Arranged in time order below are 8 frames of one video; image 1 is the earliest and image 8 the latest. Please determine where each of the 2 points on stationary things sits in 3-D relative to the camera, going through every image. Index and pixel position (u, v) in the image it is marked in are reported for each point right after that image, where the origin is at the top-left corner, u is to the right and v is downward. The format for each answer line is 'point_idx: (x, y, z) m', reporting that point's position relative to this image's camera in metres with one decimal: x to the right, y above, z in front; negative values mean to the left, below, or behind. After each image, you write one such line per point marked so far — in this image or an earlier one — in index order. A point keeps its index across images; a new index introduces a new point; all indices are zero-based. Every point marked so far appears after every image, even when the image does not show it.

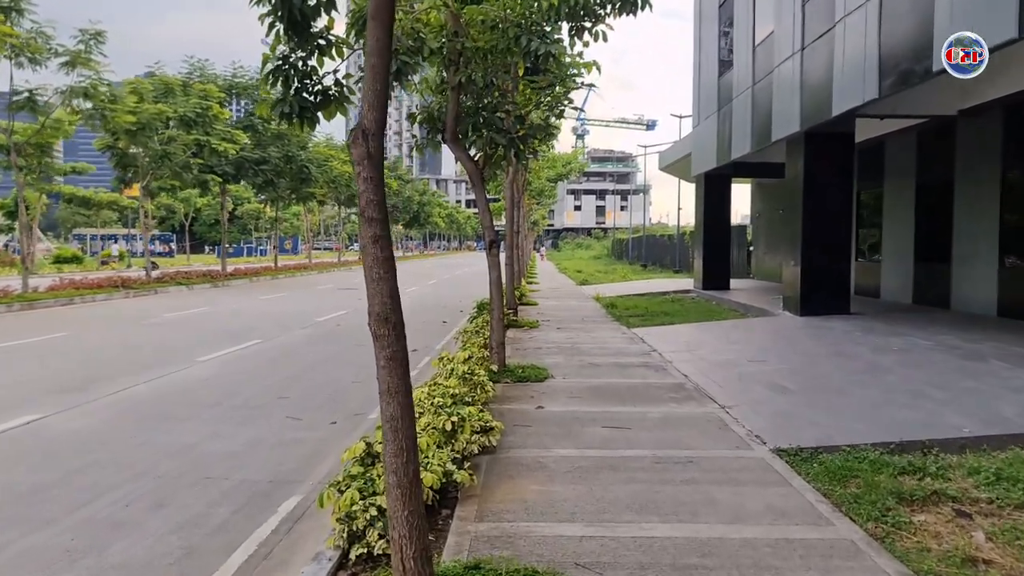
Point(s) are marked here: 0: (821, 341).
0: (+3.8, -0.7, +11.6) m
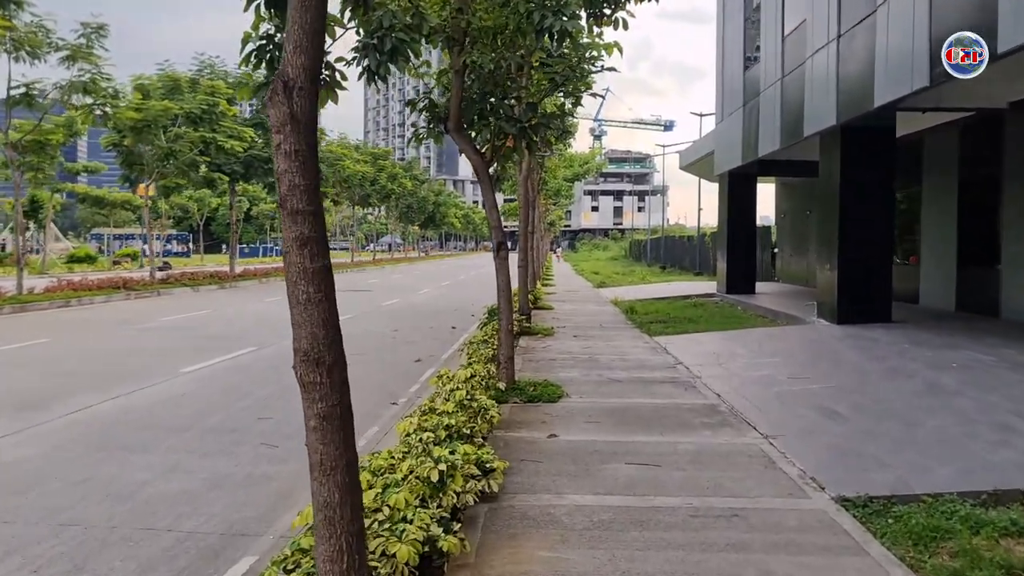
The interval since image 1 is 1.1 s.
0: (+4.0, -0.8, +10.5) m
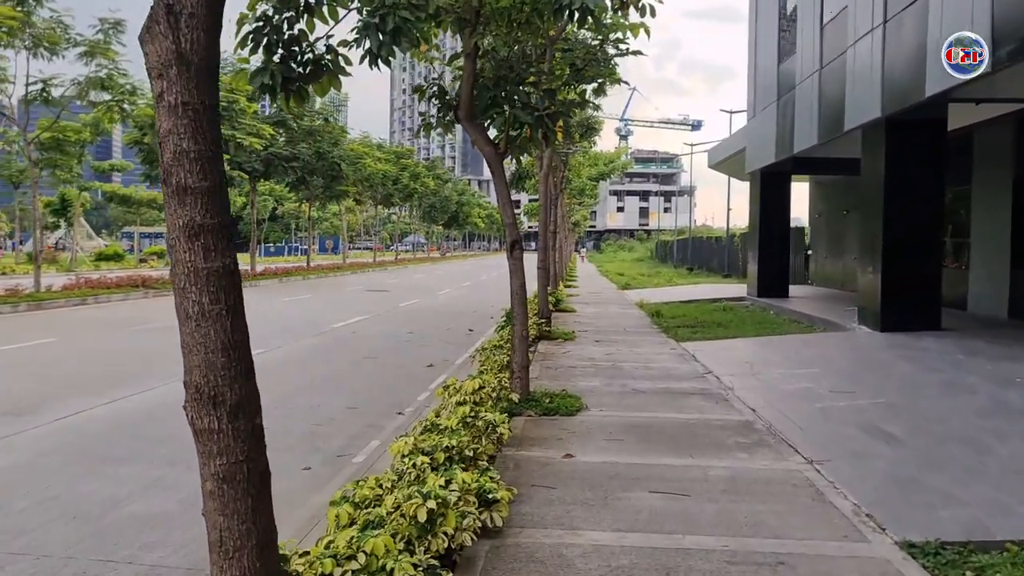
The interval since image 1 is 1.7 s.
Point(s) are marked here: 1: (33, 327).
0: (+4.1, -0.8, +9.8) m
1: (-7.2, -0.6, +14.1) m
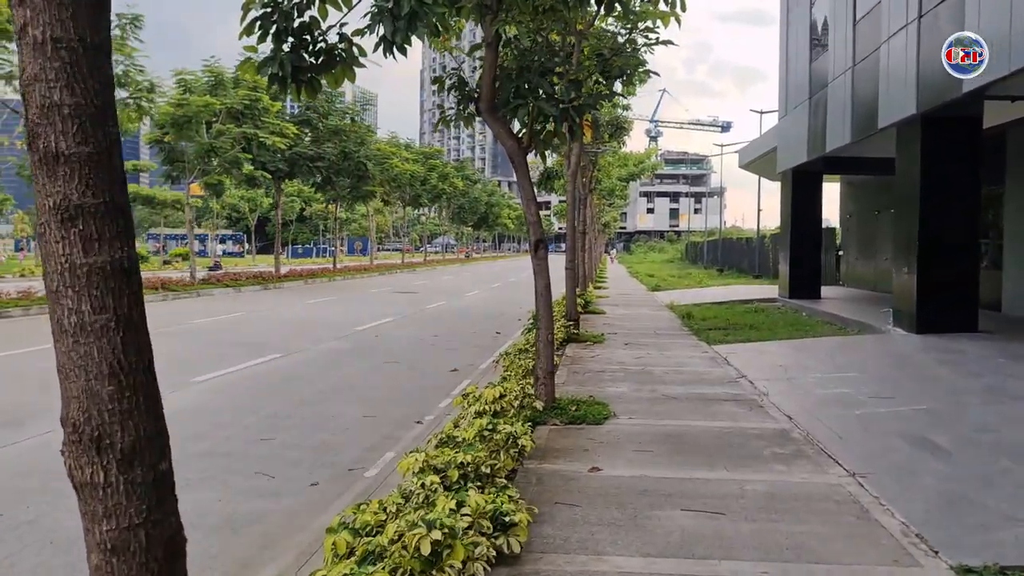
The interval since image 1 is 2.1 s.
0: (+4.4, -0.8, +9.2) m
1: (-6.8, -0.6, +13.9) m
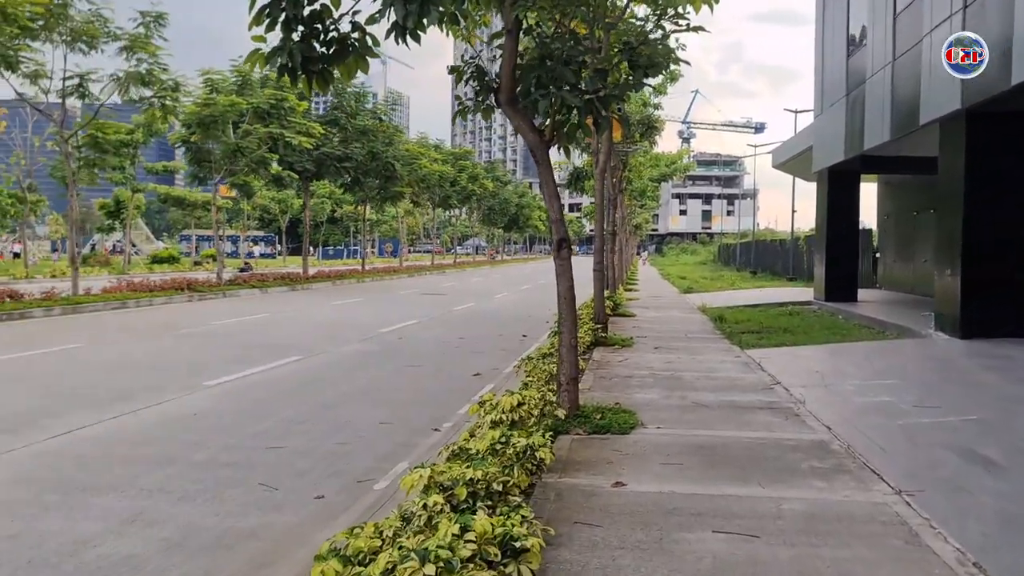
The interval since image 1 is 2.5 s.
0: (+4.6, -0.9, +8.7) m
1: (-6.4, -0.6, +13.8) m
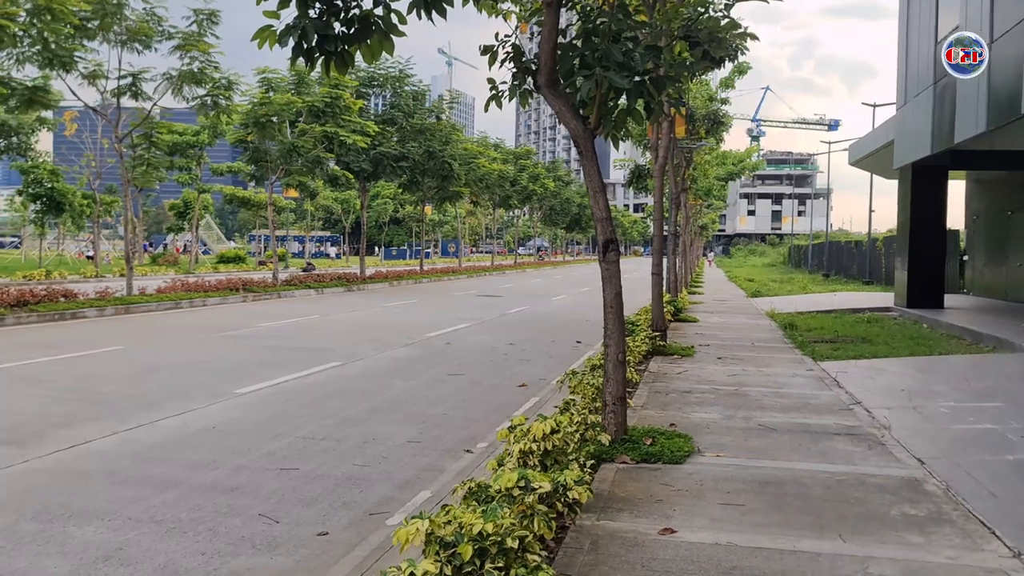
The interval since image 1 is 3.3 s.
0: (+5.0, -1.0, +7.6) m
1: (-5.7, -0.6, +13.4) m
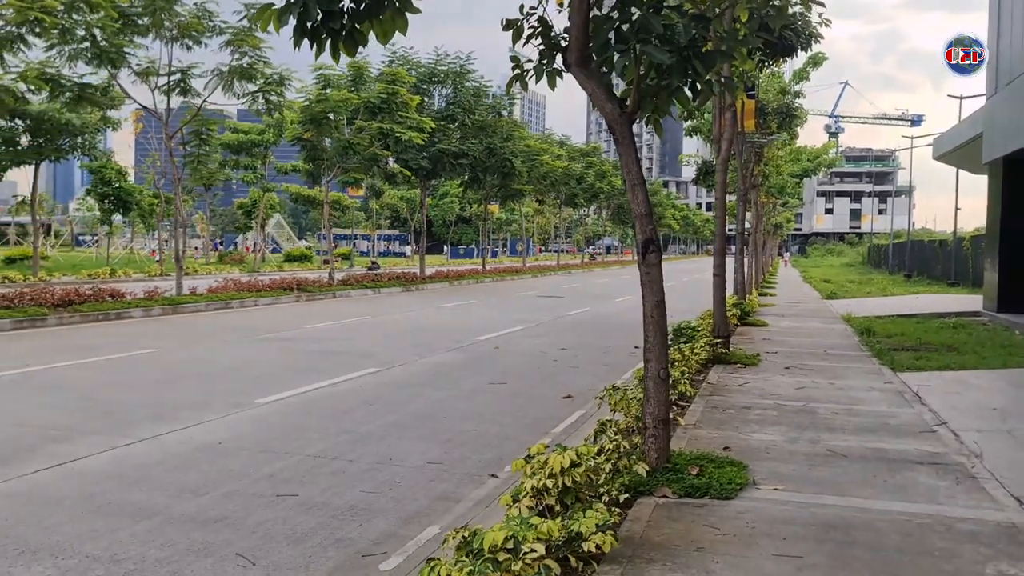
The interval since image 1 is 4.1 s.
0: (+5.2, -1.0, +6.5) m
1: (-5.0, -0.6, +13.1) m
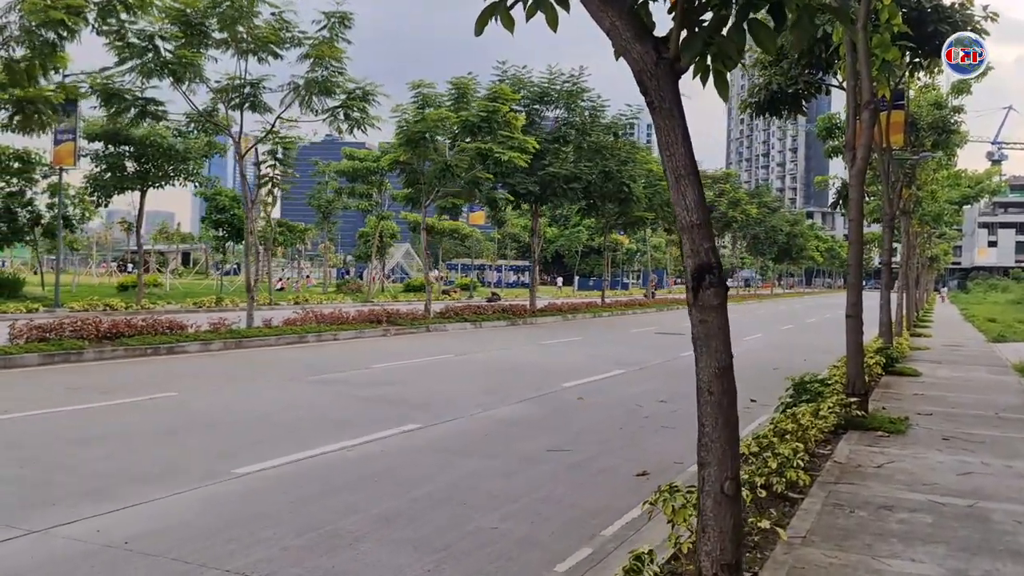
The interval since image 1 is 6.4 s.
0: (+5.2, -1.3, +3.7) m
1: (-3.9, -1.0, +11.8) m
